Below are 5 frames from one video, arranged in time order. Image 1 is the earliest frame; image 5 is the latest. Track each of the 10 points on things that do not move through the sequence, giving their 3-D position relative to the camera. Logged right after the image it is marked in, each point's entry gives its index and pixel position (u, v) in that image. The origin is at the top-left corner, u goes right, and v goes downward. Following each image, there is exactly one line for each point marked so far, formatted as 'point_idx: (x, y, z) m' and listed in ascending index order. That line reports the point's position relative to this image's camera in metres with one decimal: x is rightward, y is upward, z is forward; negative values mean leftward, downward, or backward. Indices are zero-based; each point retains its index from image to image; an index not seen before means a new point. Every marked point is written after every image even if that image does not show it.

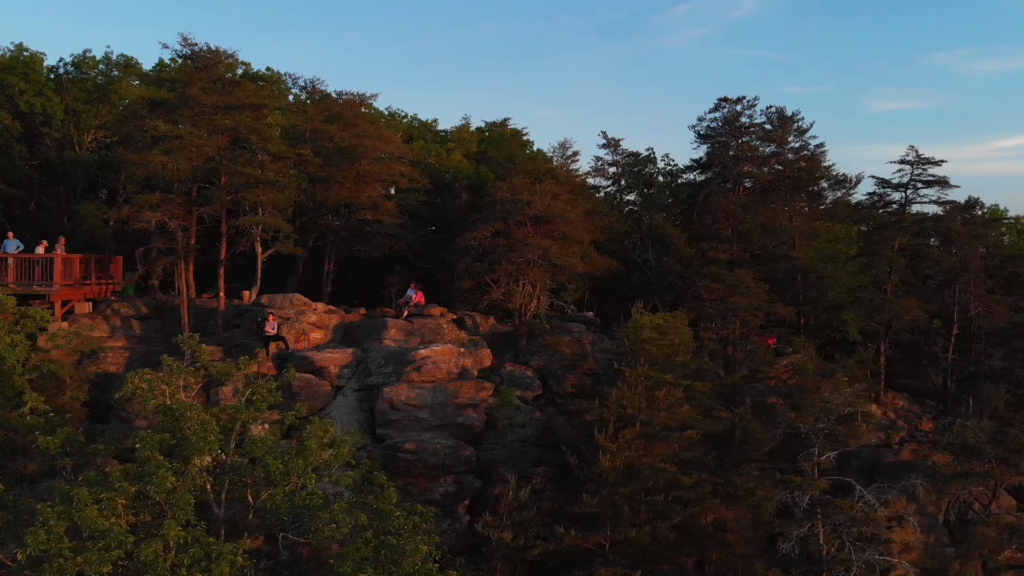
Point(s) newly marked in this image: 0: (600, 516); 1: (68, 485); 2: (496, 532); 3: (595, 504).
0: (+1.3, -3.4, +17.6) m
1: (-5.1, -2.2, +13.4) m
2: (-0.2, -3.7, +17.4) m
3: (+1.3, -3.2, +17.4) m
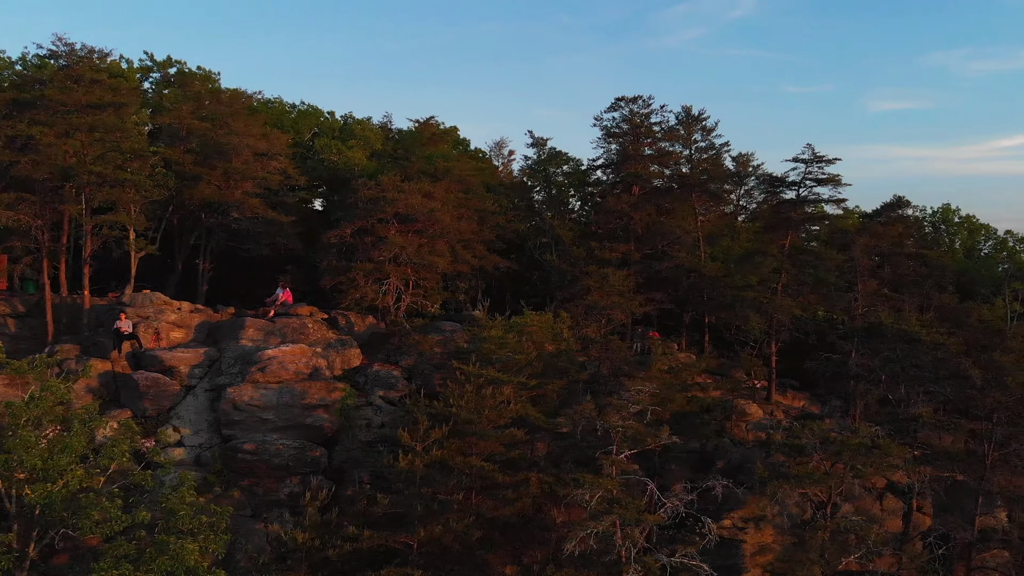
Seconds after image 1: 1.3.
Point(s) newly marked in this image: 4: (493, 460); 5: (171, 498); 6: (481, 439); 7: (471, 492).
0: (-1.6, -3.4, +17.4) m
1: (-8.1, -2.2, +13.4) m
2: (-3.1, -3.6, +17.3) m
3: (-1.6, -3.2, +17.2) m
4: (-0.3, -2.9, +19.1) m
5: (-4.8, -3.0, +16.7) m
6: (-0.5, -2.4, +18.5) m
7: (-0.7, -3.2, +18.2) m
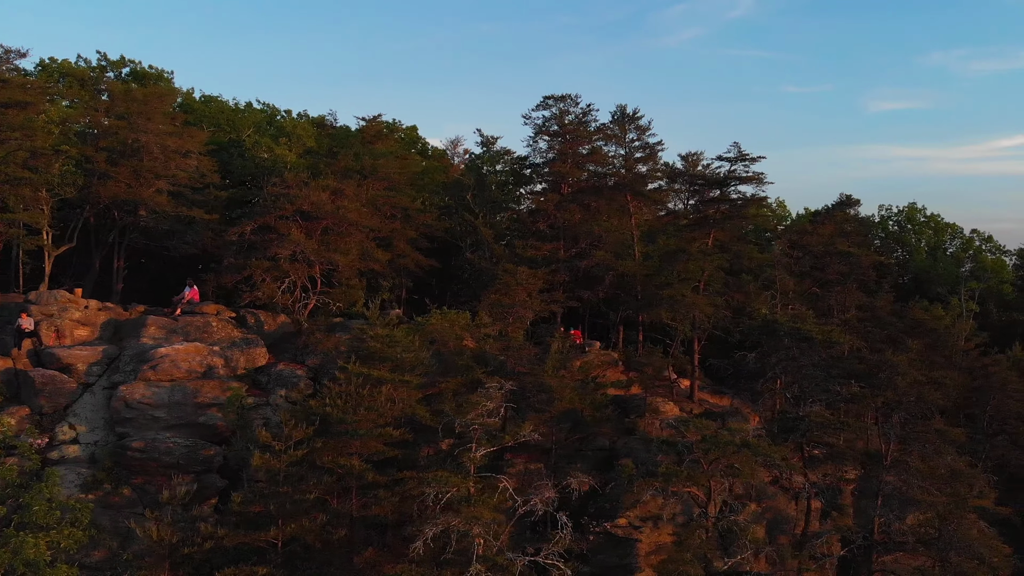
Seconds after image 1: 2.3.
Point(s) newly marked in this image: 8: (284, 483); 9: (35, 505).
0: (-3.6, -3.4, +17.4) m
1: (-10.2, -2.1, +13.4) m
2: (-5.2, -3.6, +17.2) m
3: (-3.6, -3.1, +17.2) m
4: (-2.3, -2.8, +19.0) m
5: (-6.9, -2.9, +16.7) m
6: (-2.5, -2.3, +18.4) m
7: (-2.6, -3.1, +18.1) m
8: (-3.3, -2.9, +17.2) m
9: (-6.5, -3.0, +16.0) m
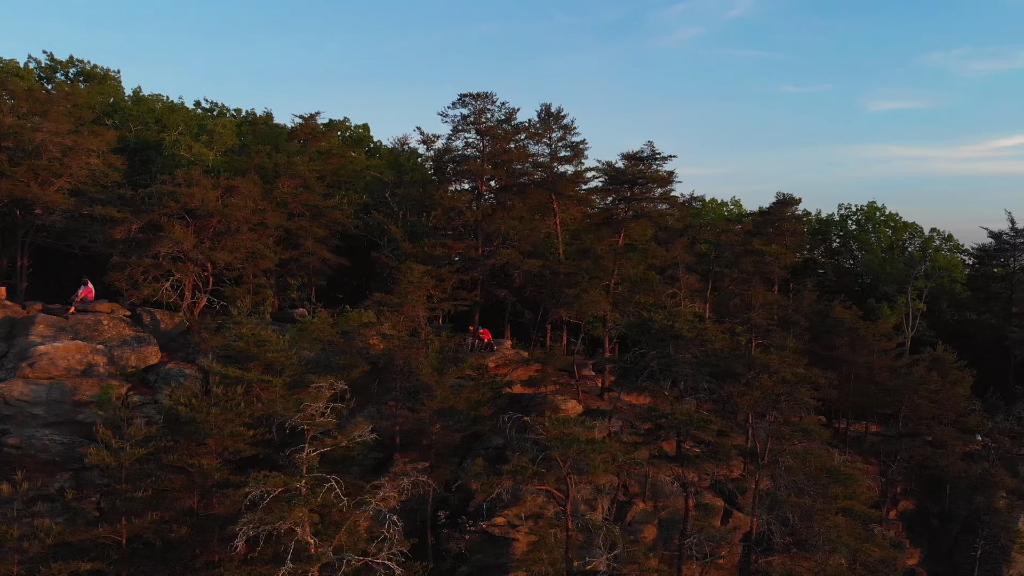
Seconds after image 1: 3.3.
0: (-5.9, -3.3, +17.4) m
1: (-12.5, -2.1, +13.6) m
2: (-7.5, -3.5, +17.3) m
3: (-5.9, -3.1, +17.2) m
4: (-4.6, -2.8, +19.0) m
5: (-9.2, -2.9, +16.8) m
6: (-4.7, -2.3, +18.3) m
7: (-4.9, -3.1, +18.1) m
8: (-5.6, -2.8, +17.2) m
9: (-8.9, -2.9, +16.1) m
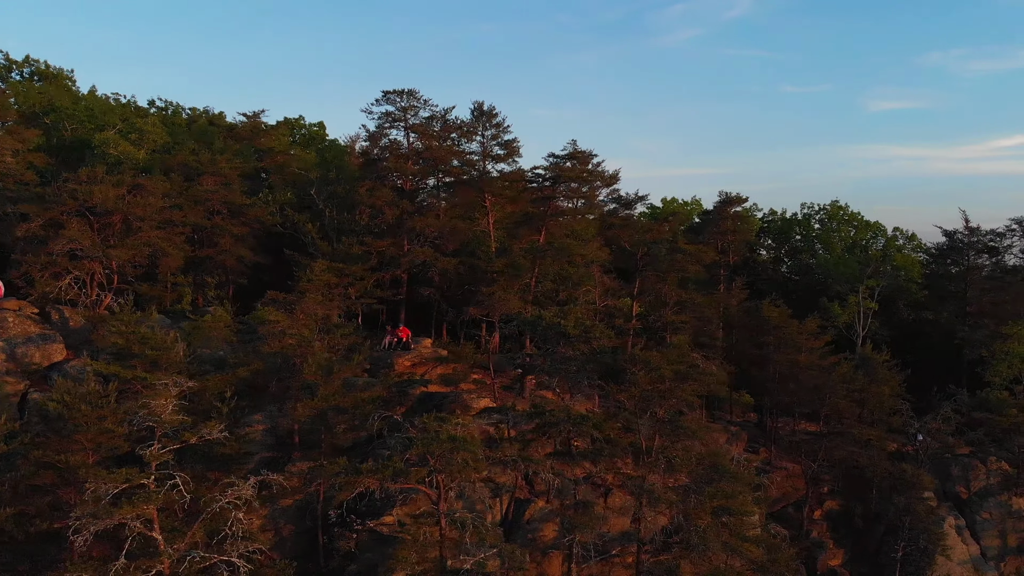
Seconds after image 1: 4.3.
0: (-7.9, -3.3, +17.4) m
1: (-14.6, -2.0, +13.7) m
2: (-9.5, -3.5, +17.3) m
3: (-8.0, -3.0, +17.2) m
4: (-6.6, -2.7, +19.0) m
5: (-11.2, -2.8, +16.9) m
6: (-6.8, -2.2, +18.4) m
7: (-7.0, -3.0, +18.1) m
8: (-7.6, -2.8, +17.2) m
9: (-10.9, -2.9, +16.2) m
